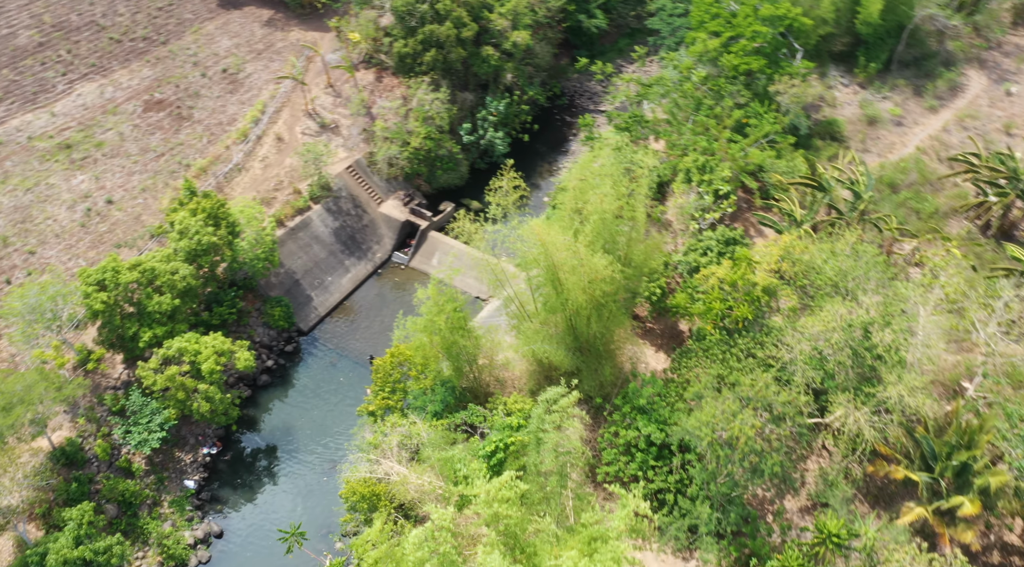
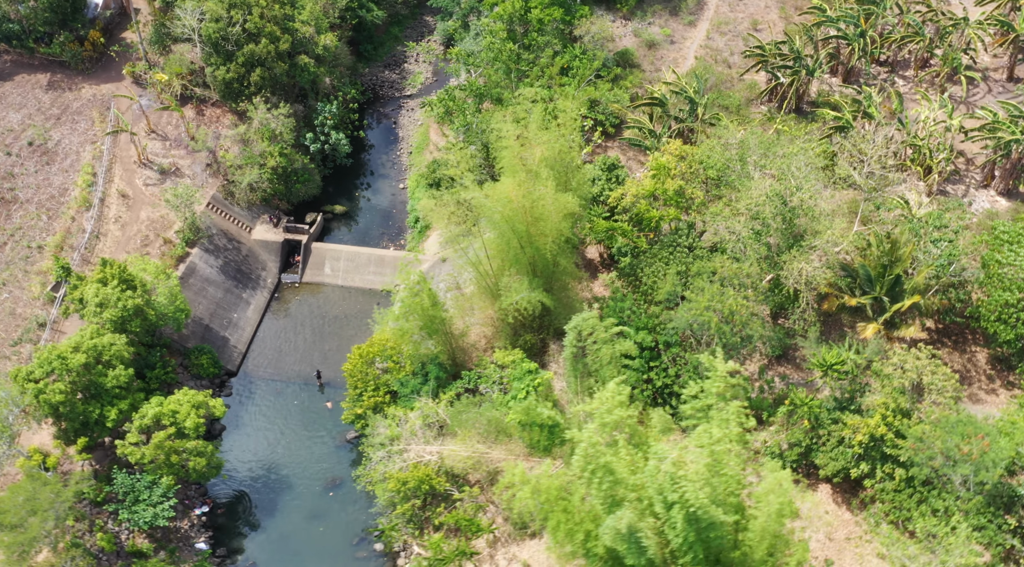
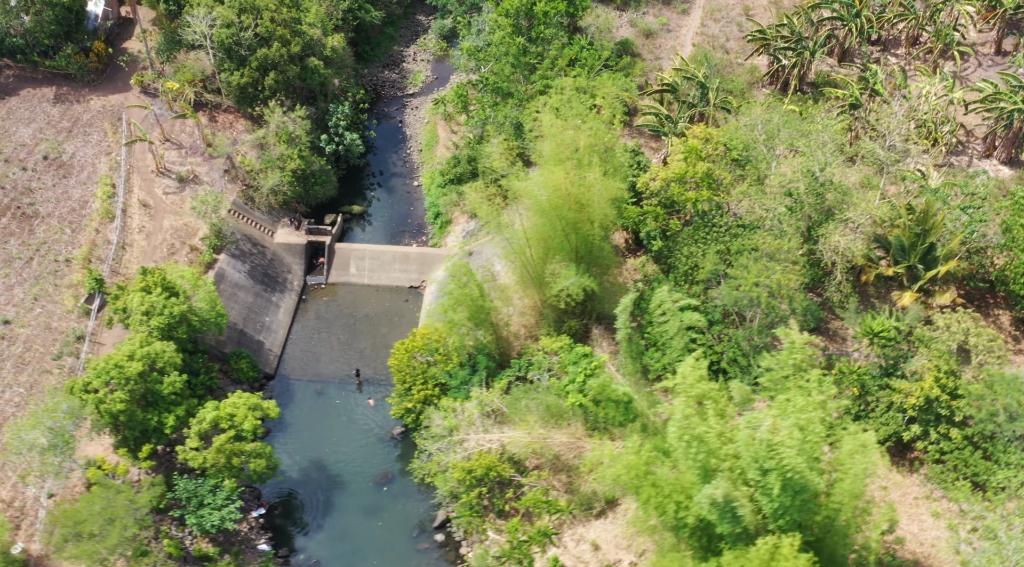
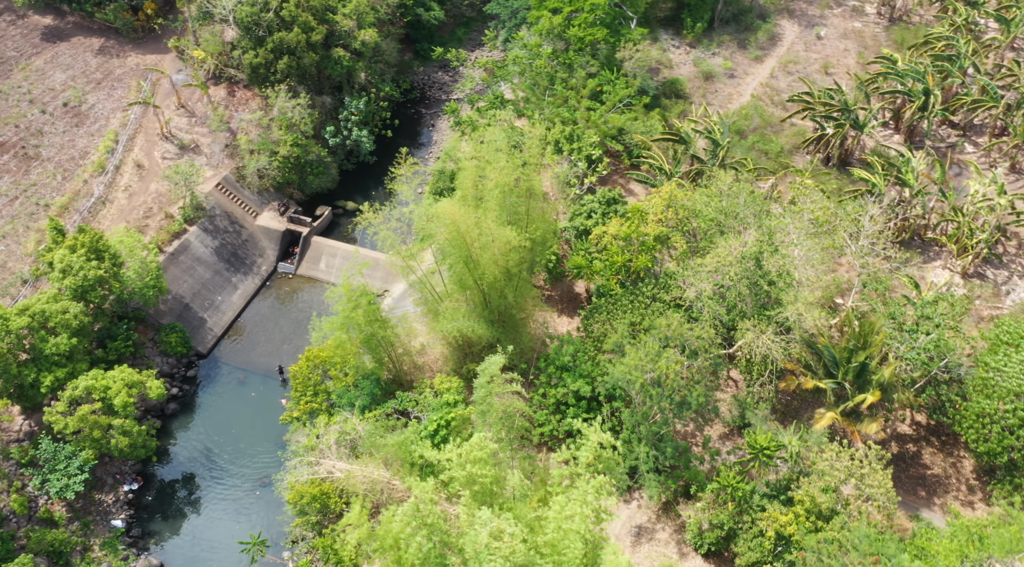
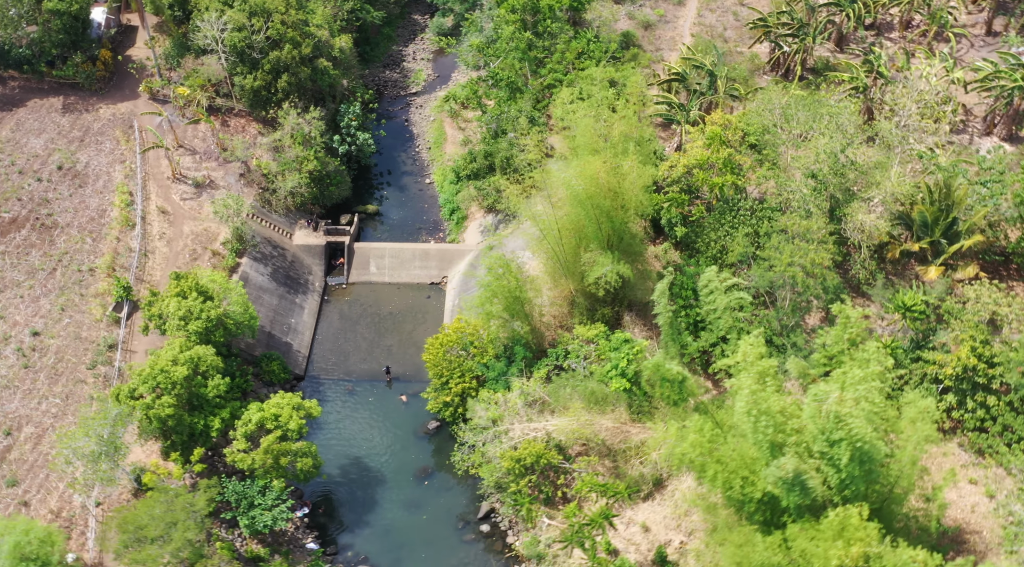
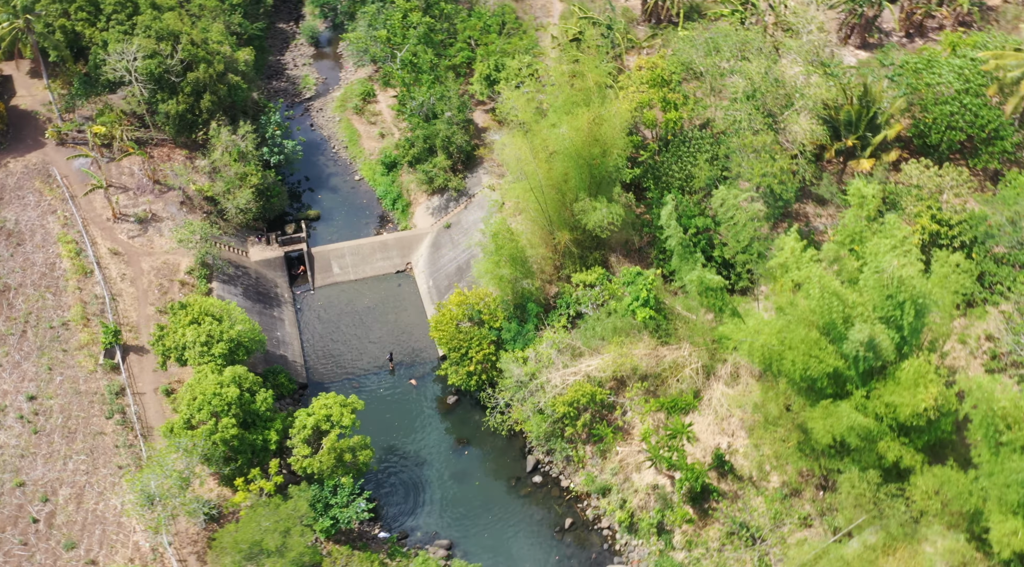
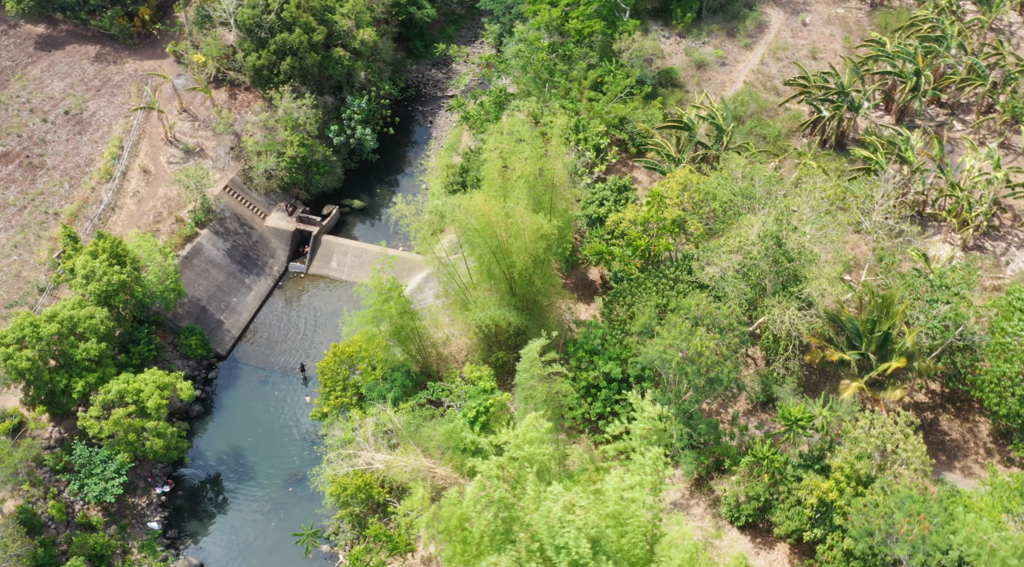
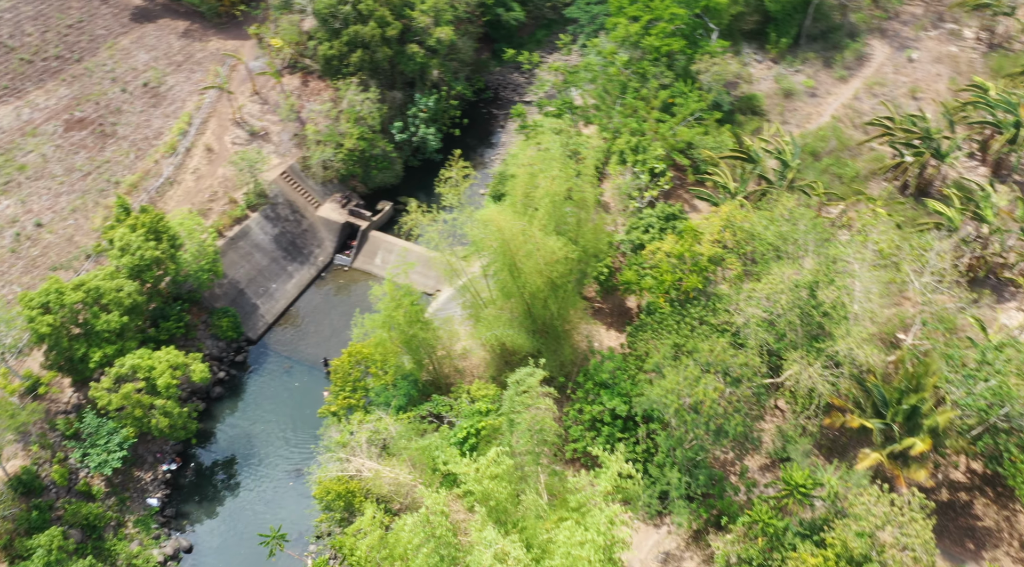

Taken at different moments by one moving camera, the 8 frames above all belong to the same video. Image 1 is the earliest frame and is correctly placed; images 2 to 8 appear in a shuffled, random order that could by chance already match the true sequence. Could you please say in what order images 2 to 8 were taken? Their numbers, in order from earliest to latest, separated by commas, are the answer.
8, 4, 7, 2, 3, 5, 6
